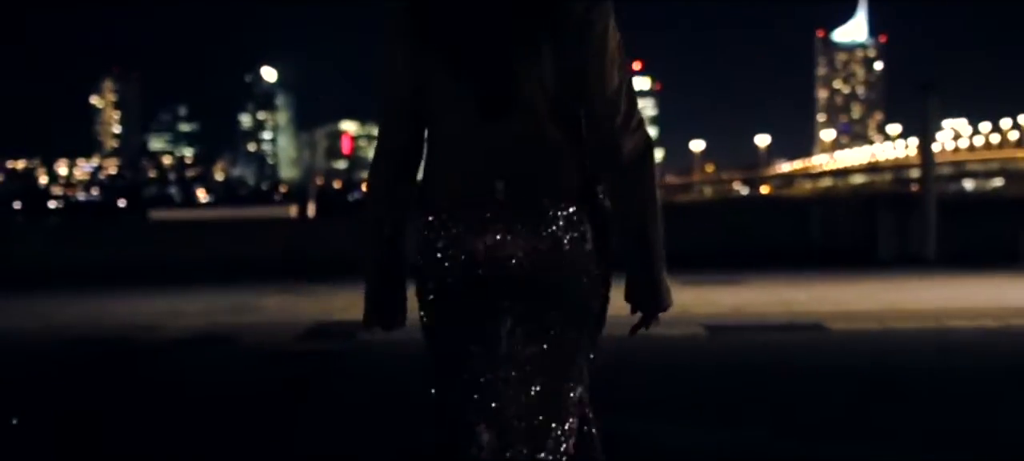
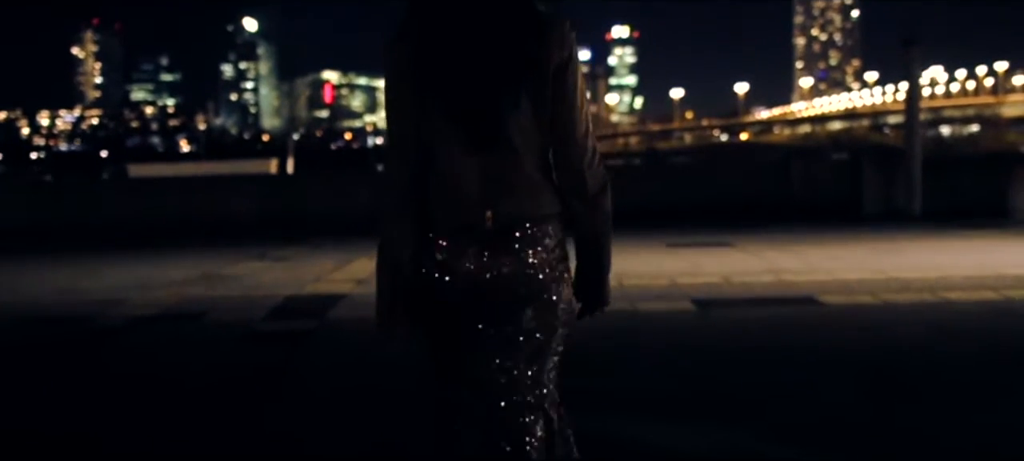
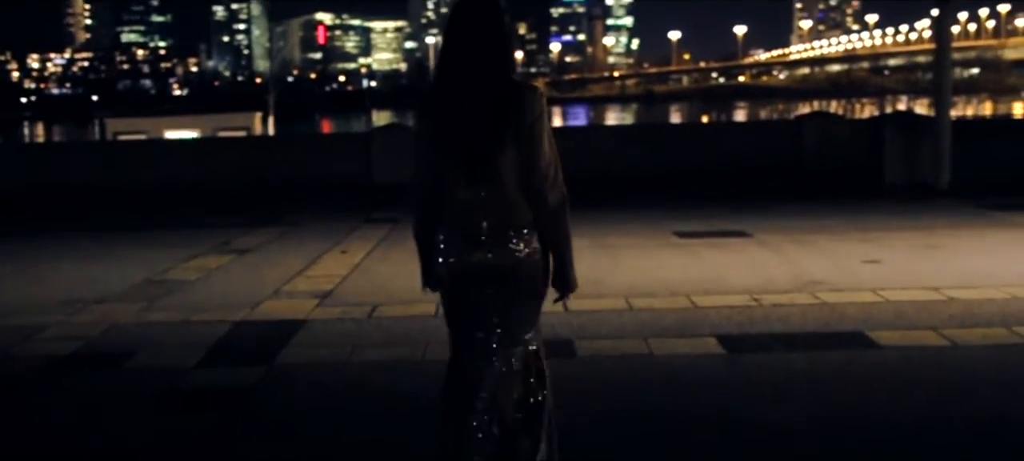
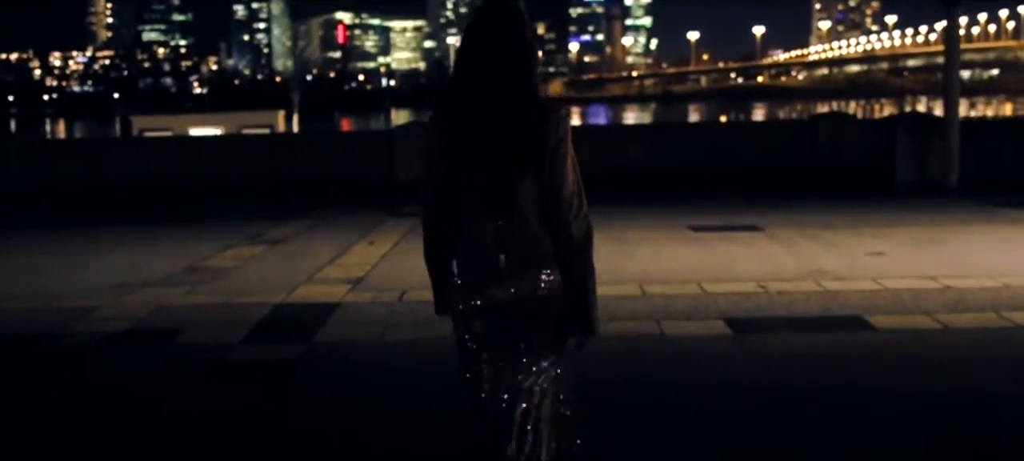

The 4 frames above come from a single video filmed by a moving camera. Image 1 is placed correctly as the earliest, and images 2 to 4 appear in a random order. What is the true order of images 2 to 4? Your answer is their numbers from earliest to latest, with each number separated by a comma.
2, 4, 3
